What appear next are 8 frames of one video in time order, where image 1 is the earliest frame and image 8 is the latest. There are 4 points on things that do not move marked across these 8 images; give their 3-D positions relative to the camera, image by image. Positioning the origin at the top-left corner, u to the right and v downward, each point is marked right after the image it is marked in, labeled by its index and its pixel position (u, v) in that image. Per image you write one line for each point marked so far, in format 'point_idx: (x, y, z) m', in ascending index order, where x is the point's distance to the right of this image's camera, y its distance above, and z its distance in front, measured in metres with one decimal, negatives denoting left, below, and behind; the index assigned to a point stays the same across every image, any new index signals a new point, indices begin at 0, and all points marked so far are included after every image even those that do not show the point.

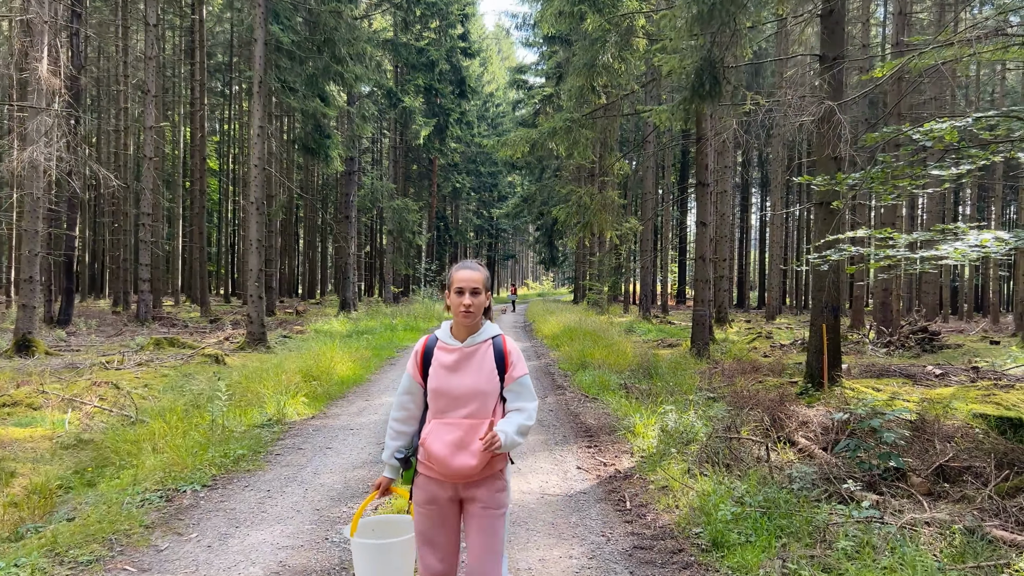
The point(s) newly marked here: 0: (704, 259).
0: (+3.7, +0.5, +10.3) m
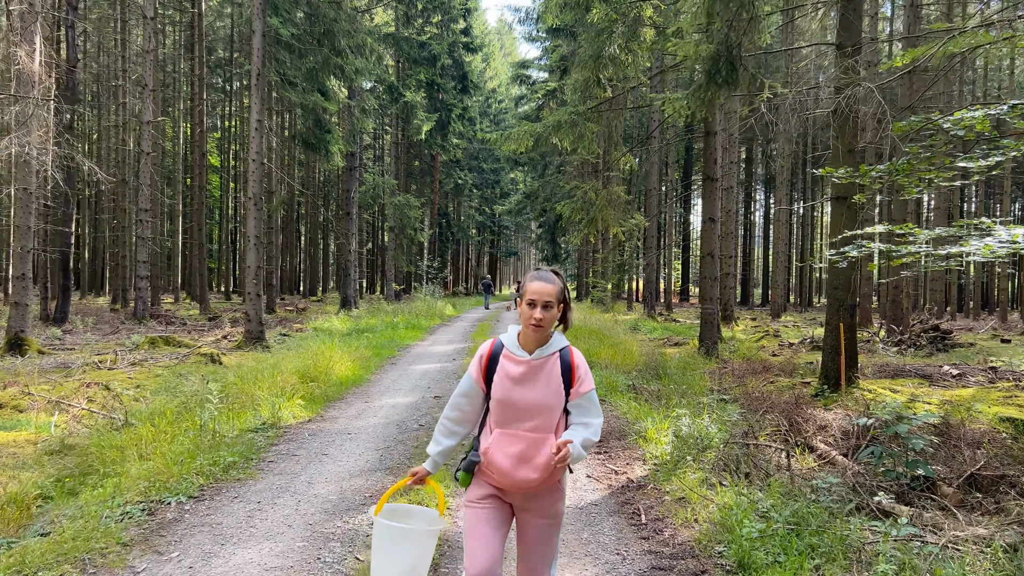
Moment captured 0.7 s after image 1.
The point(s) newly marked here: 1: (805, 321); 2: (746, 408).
0: (+3.8, +0.6, +10.0) m
1: (+10.4, -1.2, +18.7) m
2: (+2.7, -1.4, +6.0) m
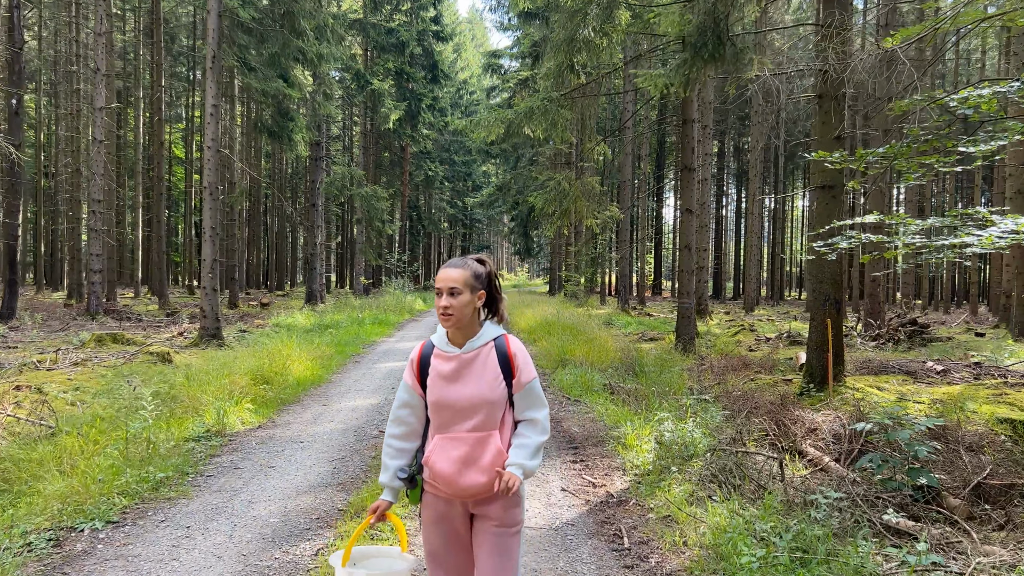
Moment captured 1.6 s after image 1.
0: (+3.3, +0.7, +9.7) m
1: (+9.4, -1.0, +18.7) m
2: (+2.4, -1.3, +5.7) m
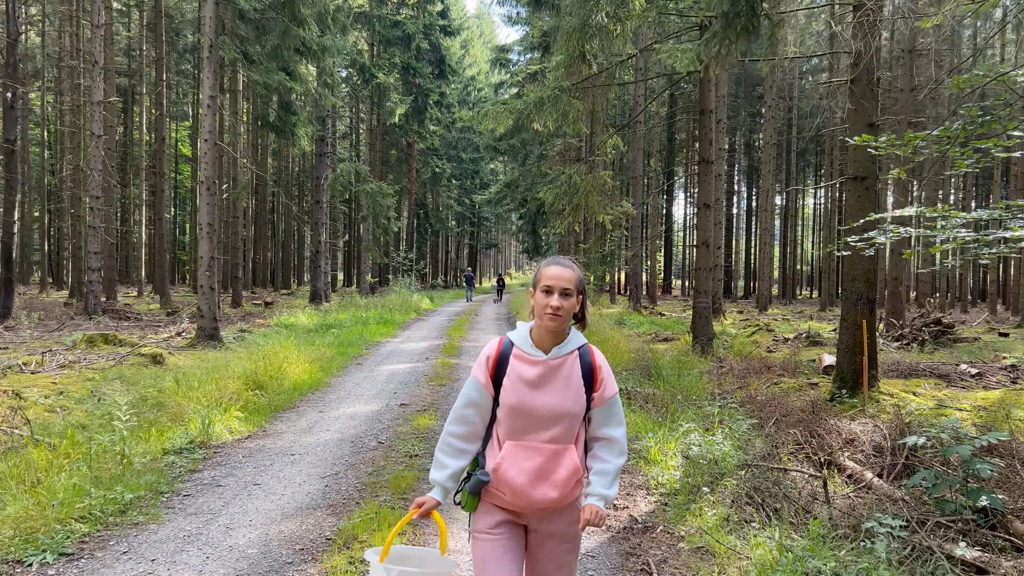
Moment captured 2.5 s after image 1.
0: (+3.4, +0.7, +9.3) m
1: (+9.6, -0.9, +18.2) m
2: (+2.4, -1.3, +5.2) m
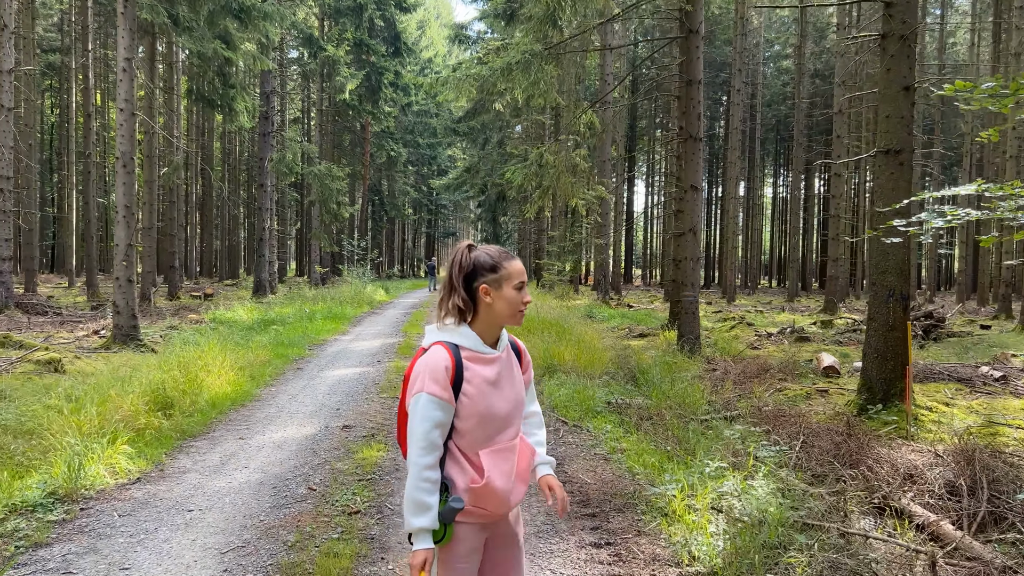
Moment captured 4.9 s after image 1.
0: (+2.9, +0.9, +8.3) m
1: (+8.5, -0.6, +17.7) m
2: (+2.2, -1.2, +4.3) m
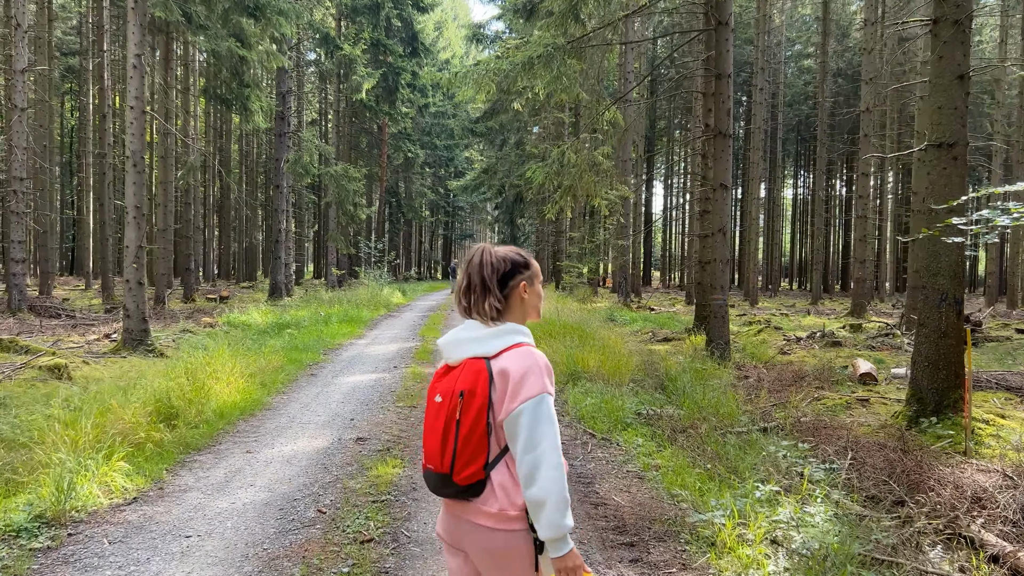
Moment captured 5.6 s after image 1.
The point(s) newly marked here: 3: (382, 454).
0: (+3.2, +0.8, +8.0) m
1: (+9.0, -0.7, +17.2) m
2: (+2.4, -1.3, +3.9) m
3: (-1.1, -1.4, +4.4) m
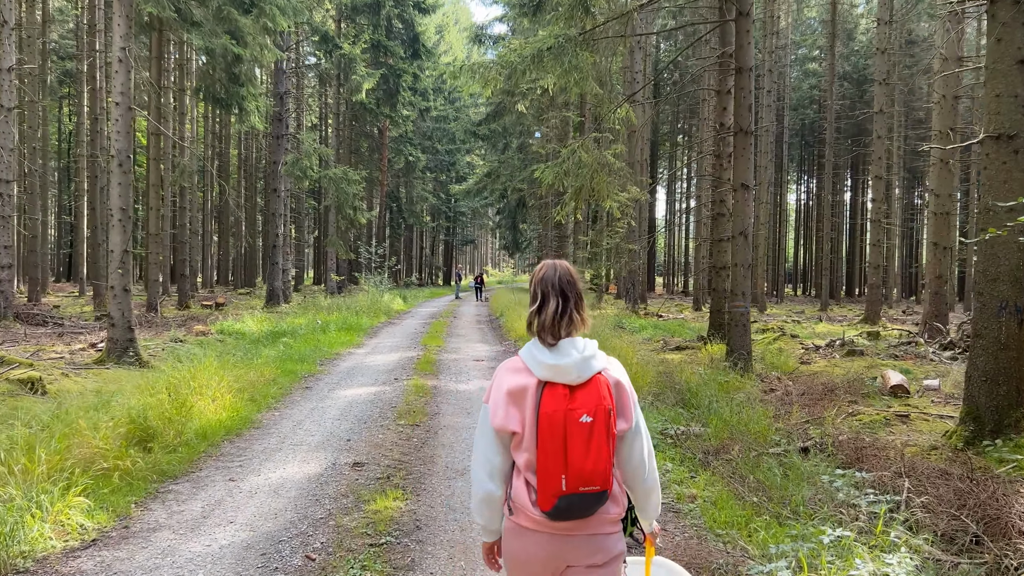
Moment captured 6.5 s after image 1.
0: (+3.3, +0.7, +7.5) m
1: (+9.1, -0.9, +16.8) m
2: (+2.5, -1.3, +3.4) m
3: (-1.0, -1.4, +3.9) m
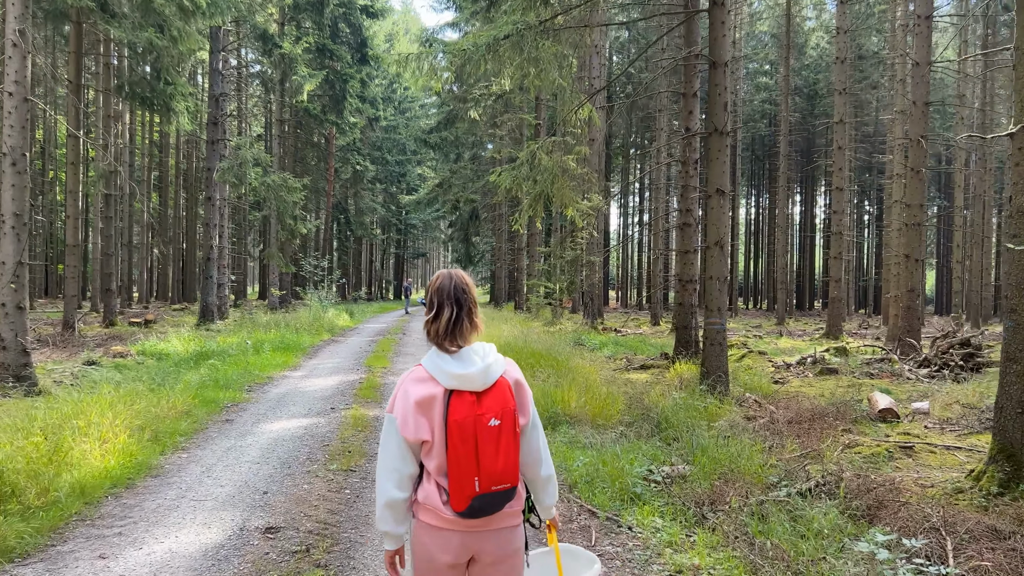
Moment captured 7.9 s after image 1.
0: (+2.7, +0.5, +7.0) m
1: (+7.8, -1.3, +16.6) m
2: (+2.3, -1.4, +2.8) m
3: (-1.2, -1.5, +3.0) m
